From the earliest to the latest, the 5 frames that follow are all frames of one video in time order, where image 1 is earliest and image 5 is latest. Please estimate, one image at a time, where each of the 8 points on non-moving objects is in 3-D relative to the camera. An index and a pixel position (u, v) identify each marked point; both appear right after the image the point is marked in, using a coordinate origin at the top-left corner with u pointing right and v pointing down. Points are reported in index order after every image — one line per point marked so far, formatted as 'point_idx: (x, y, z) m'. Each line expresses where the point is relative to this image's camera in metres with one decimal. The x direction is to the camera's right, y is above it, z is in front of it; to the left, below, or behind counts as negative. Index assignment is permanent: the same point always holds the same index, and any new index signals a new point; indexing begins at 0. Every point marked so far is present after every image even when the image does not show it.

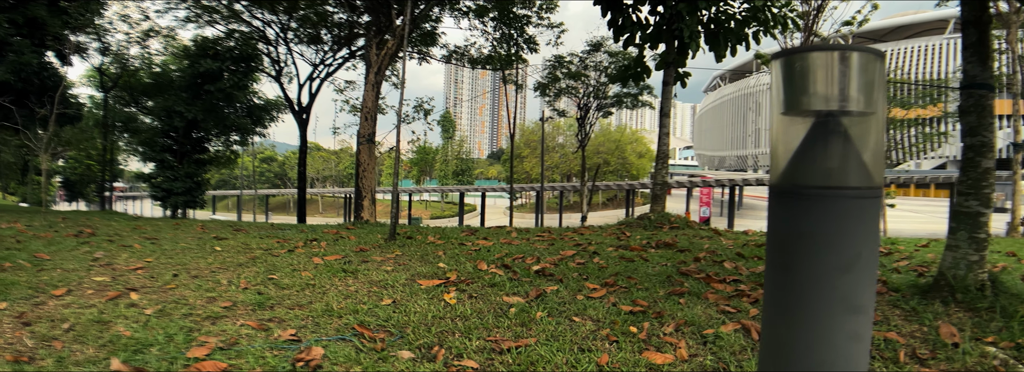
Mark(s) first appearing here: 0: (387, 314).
0: (-1.2, -1.2, +4.8) m
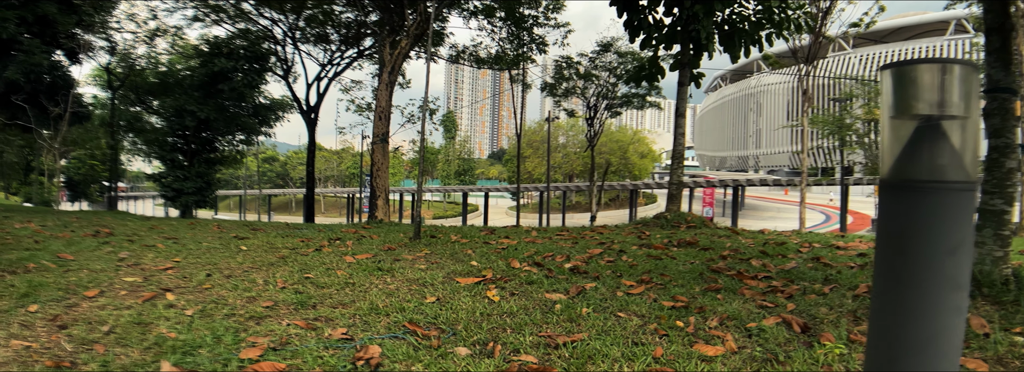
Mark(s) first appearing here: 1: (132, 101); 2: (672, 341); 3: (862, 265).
0: (-0.7, -1.2, +4.8) m
1: (-12.3, +2.8, +16.3) m
2: (+1.5, -1.4, +4.6) m
3: (+4.4, -1.0, +6.1) m
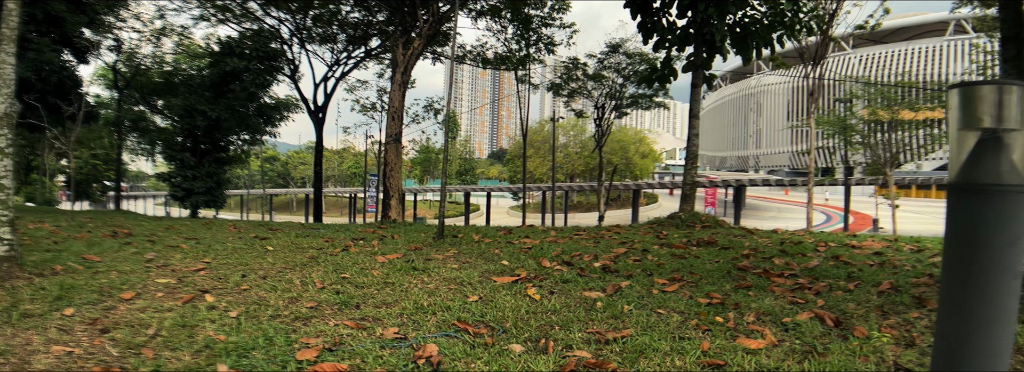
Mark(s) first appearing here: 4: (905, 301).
0: (-0.3, -1.2, +4.9) m
1: (-12.2, +2.8, +16.0) m
2: (+2.0, -1.4, +4.7) m
3: (+4.8, -1.0, +6.3) m
4: (+4.2, -1.2, +5.3) m
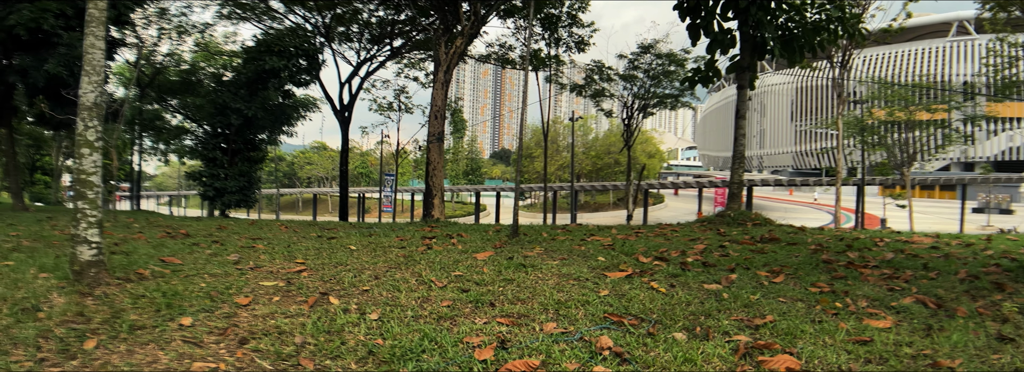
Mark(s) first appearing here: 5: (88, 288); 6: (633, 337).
0: (+1.1, -1.2, +5.0) m
1: (-11.7, +2.8, +15.1) m
2: (+3.4, -1.3, +5.0) m
3: (+6.0, -1.0, +6.8) m
4: (+5.6, -1.2, +5.7) m
5: (-4.5, -1.1, +5.2) m
6: (+1.1, -1.3, +4.3) m
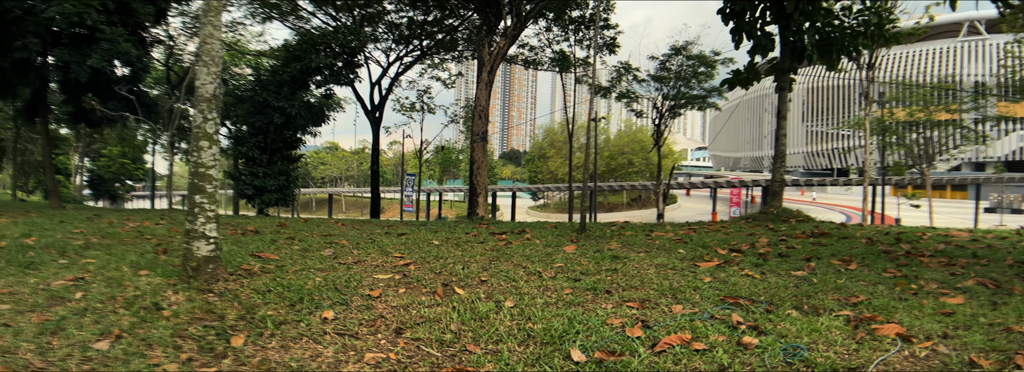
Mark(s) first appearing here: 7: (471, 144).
0: (+2.3, -1.1, +5.3) m
1: (-11.0, +2.8, +14.8) m
2: (+4.6, -1.3, +5.4) m
3: (+7.2, -0.9, +7.4) m
4: (+6.8, -1.1, +6.3) m
5: (-3.3, -1.0, +5.2) m
6: (+2.3, -1.3, +4.6) m
7: (-0.9, +0.9, +10.6) m
